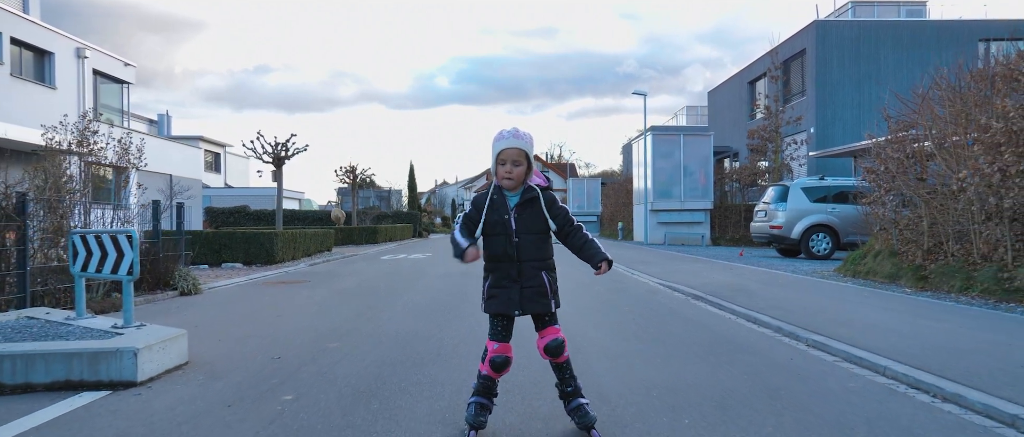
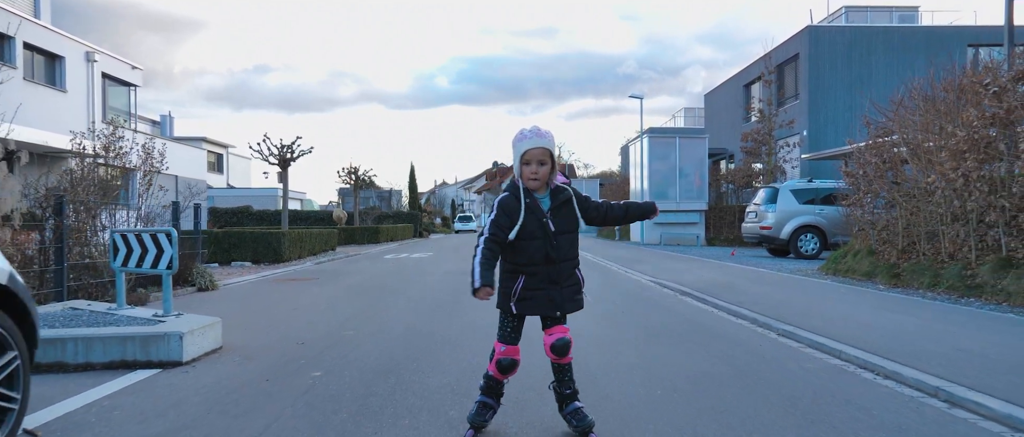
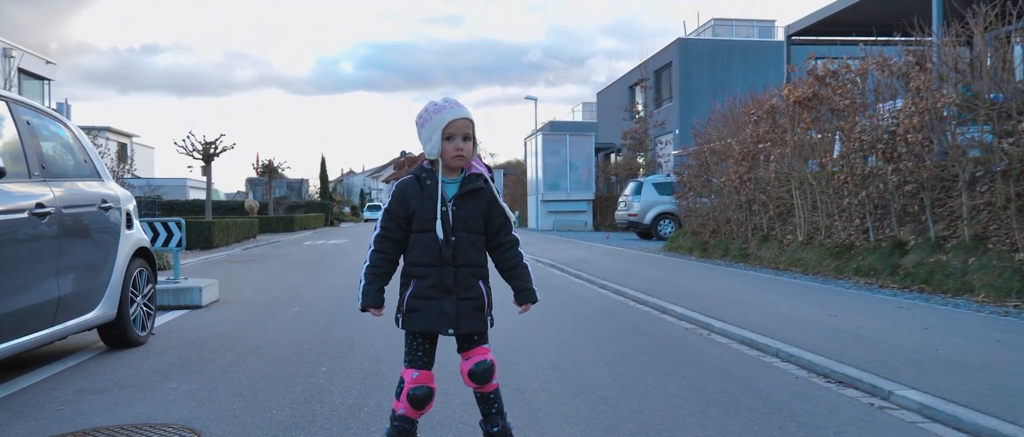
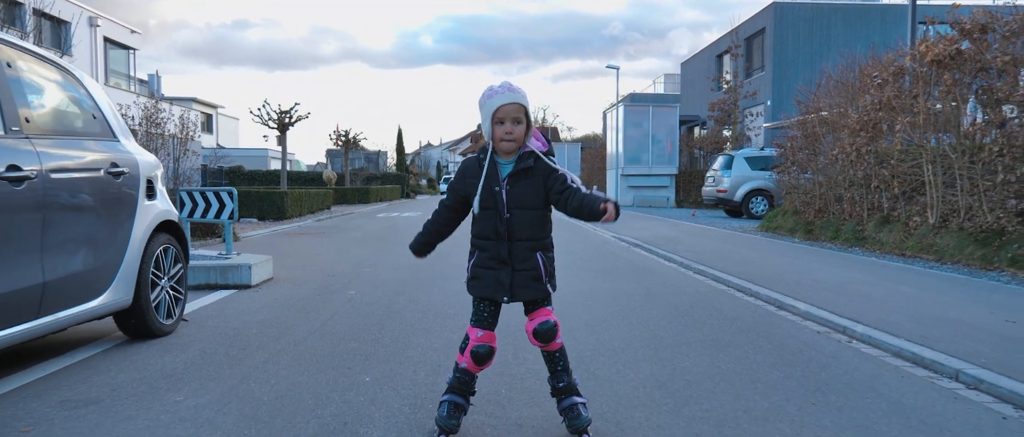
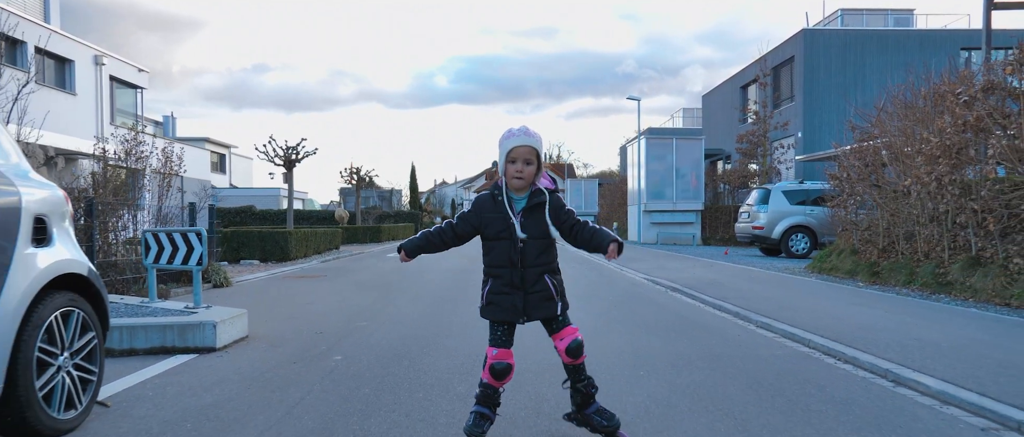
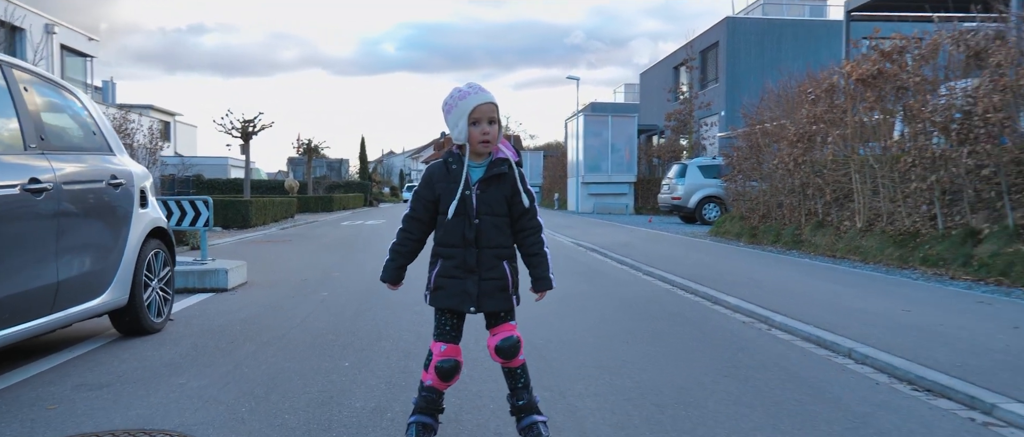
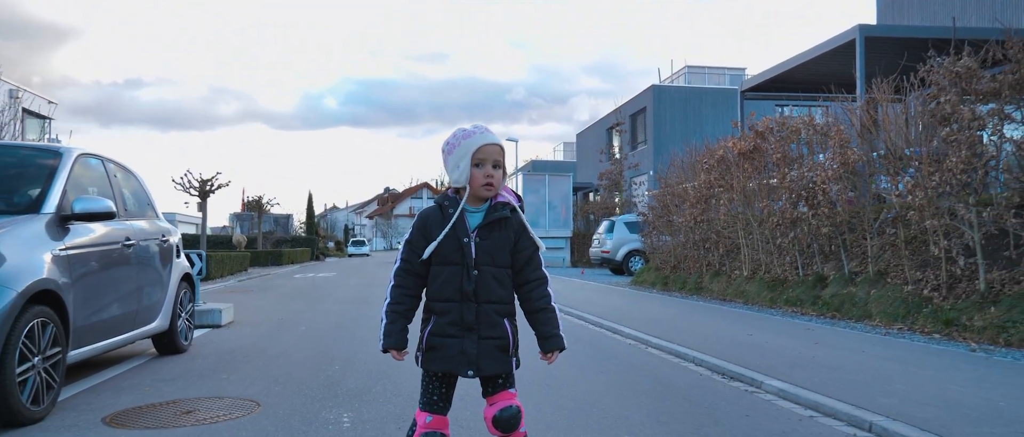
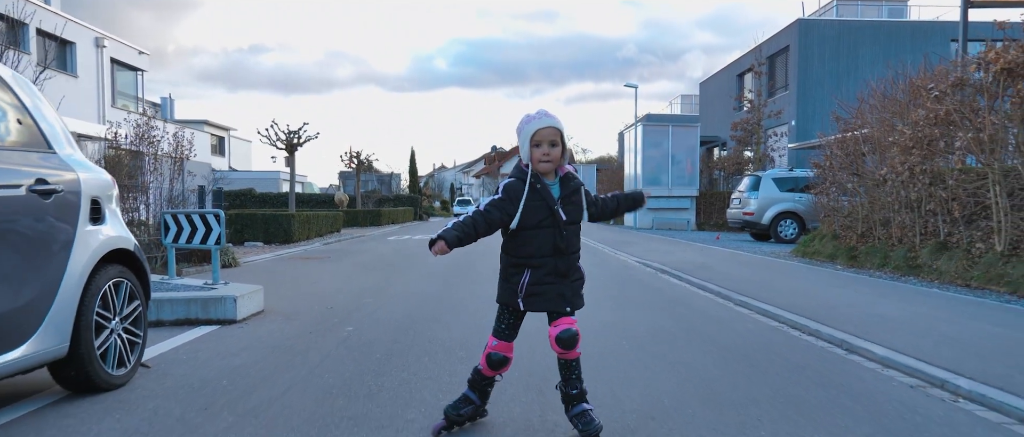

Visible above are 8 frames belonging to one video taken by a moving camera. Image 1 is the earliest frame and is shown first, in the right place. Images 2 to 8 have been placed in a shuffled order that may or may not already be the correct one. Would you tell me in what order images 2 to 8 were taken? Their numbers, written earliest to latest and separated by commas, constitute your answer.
2, 5, 8, 4, 6, 3, 7
